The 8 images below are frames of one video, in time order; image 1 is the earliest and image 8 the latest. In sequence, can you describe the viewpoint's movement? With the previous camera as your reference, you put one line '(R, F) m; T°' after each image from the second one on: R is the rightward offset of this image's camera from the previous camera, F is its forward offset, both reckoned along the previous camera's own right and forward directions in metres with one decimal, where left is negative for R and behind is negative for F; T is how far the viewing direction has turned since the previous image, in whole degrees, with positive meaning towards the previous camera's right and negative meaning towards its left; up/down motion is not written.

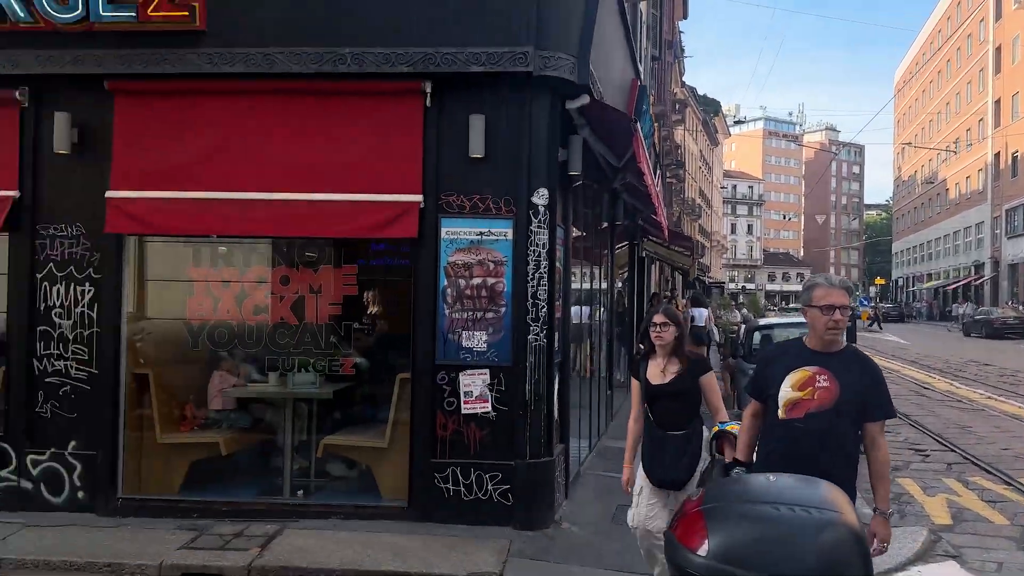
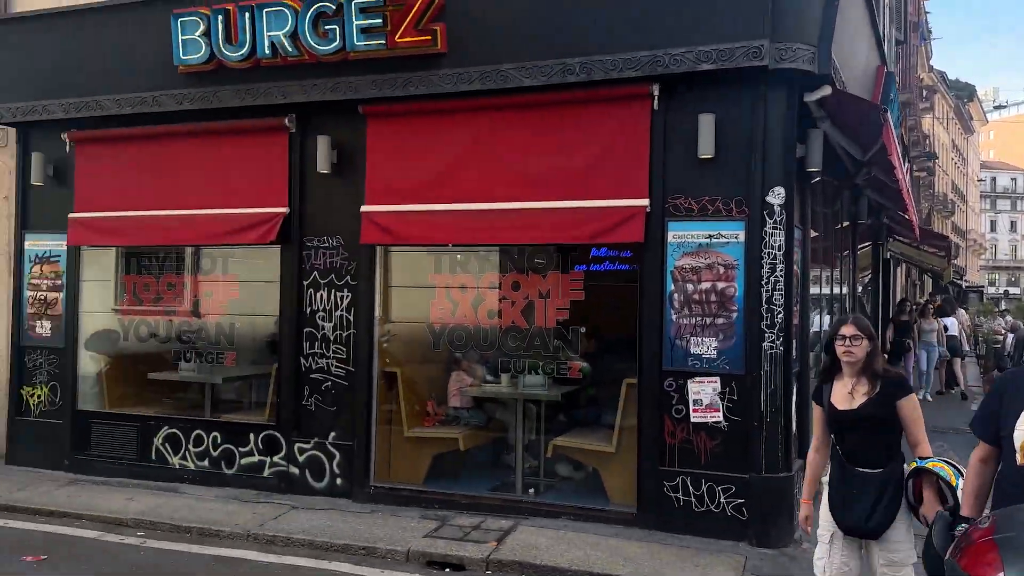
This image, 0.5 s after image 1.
(-0.1, 0.0) m; -16°
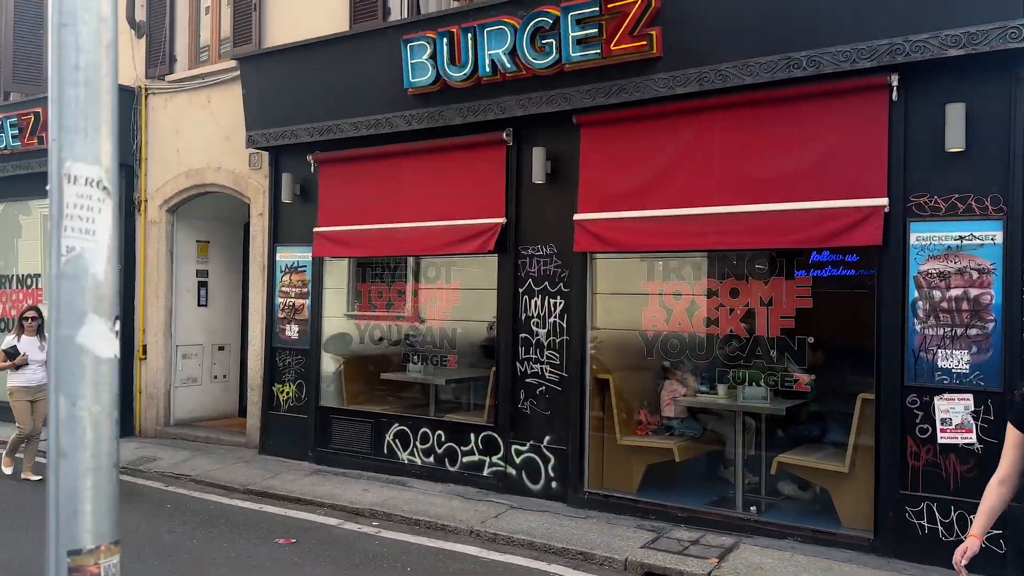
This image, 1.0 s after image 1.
(-0.1, 0.0) m; -14°
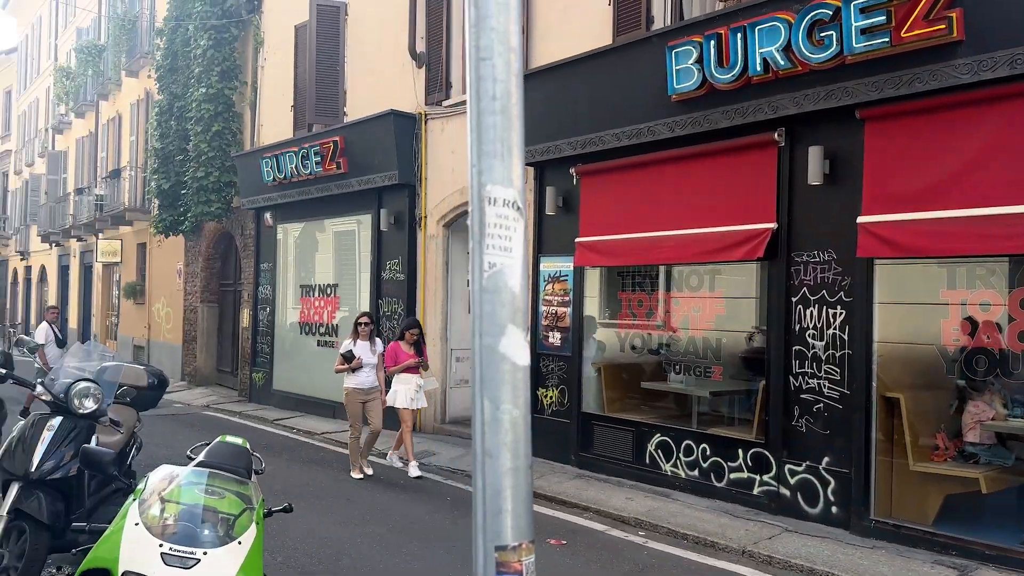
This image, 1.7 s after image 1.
(-0.2, 0.0) m; -17°
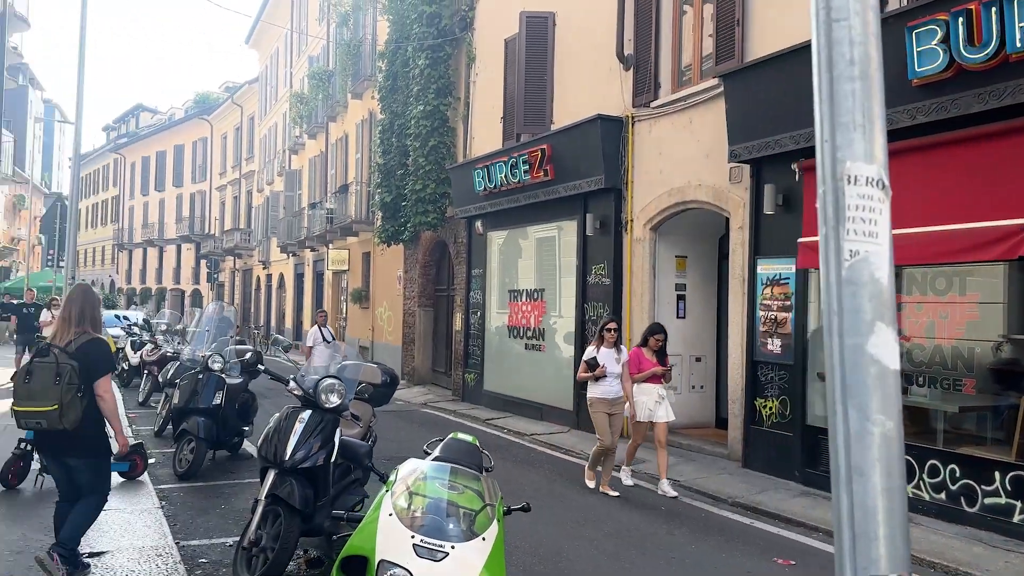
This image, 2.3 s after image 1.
(-0.1, 0.0) m; -14°
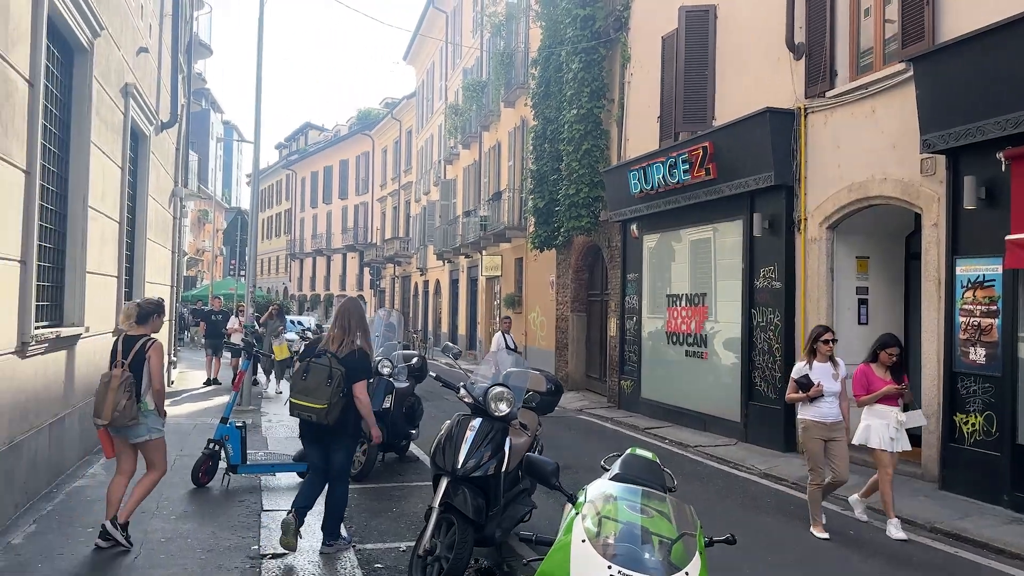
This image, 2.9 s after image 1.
(-0.2, +0.2) m; -11°
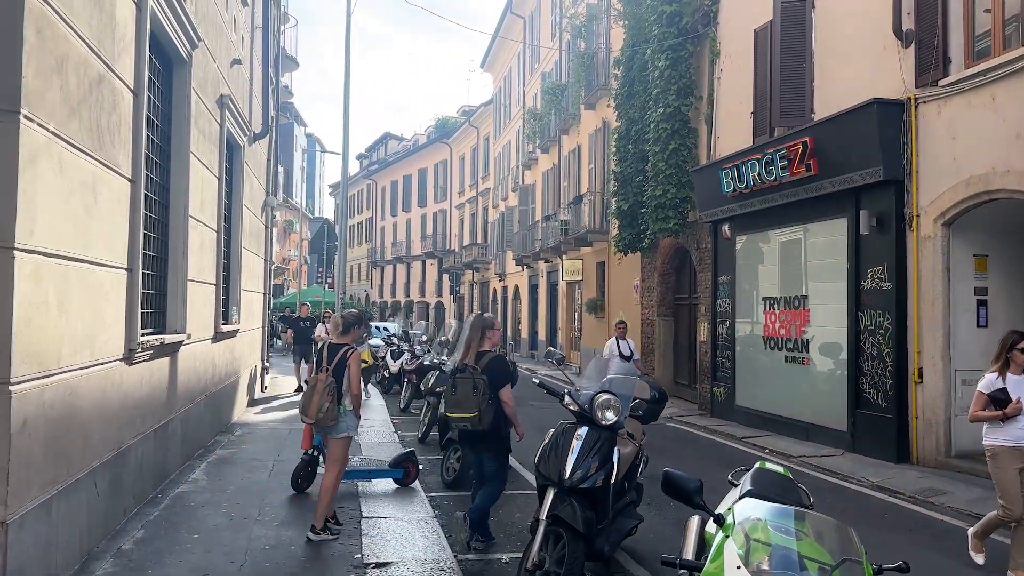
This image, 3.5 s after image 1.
(-0.2, +0.2) m; -5°
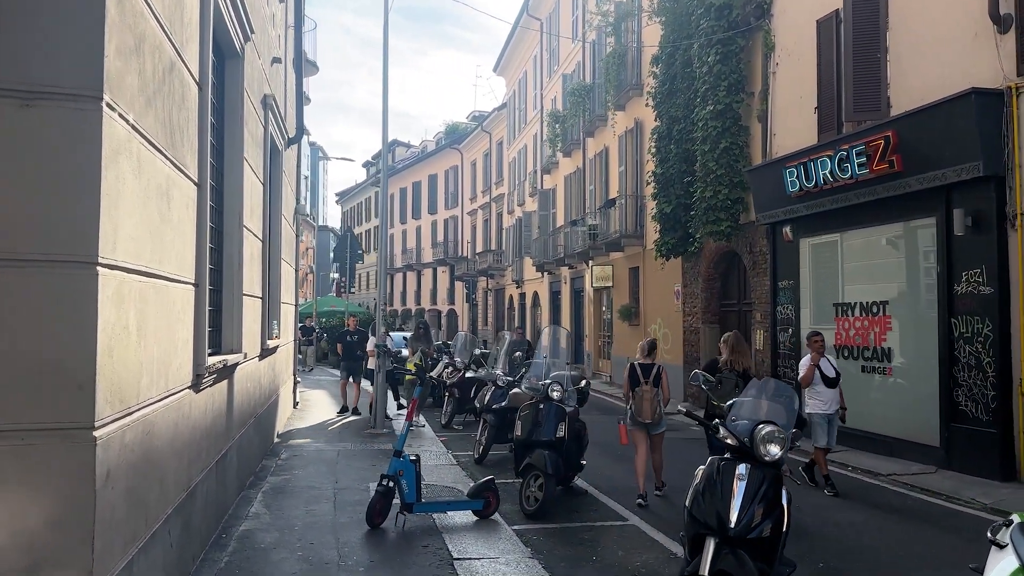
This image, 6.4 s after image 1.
(-0.7, +0.7) m; 0°
